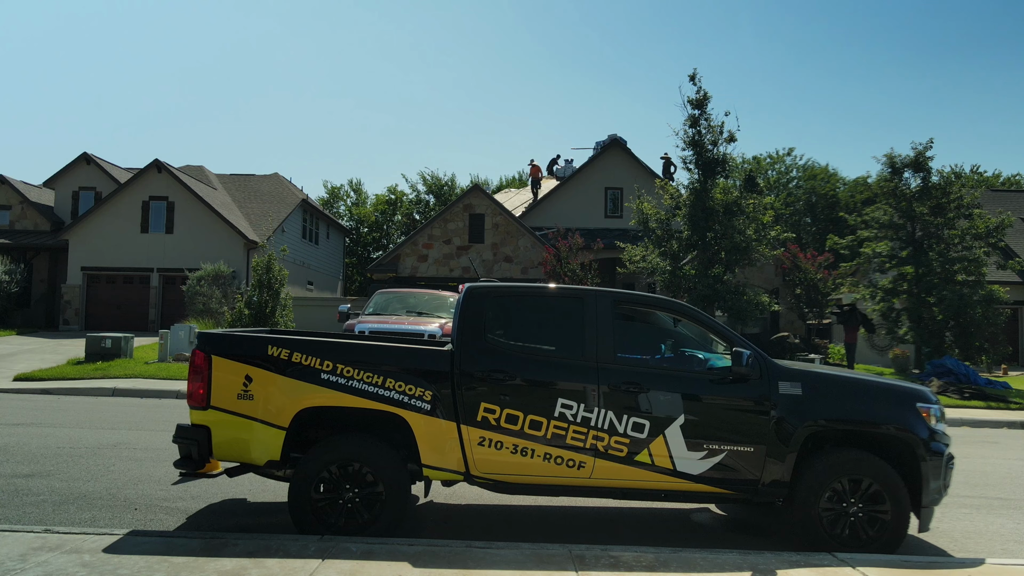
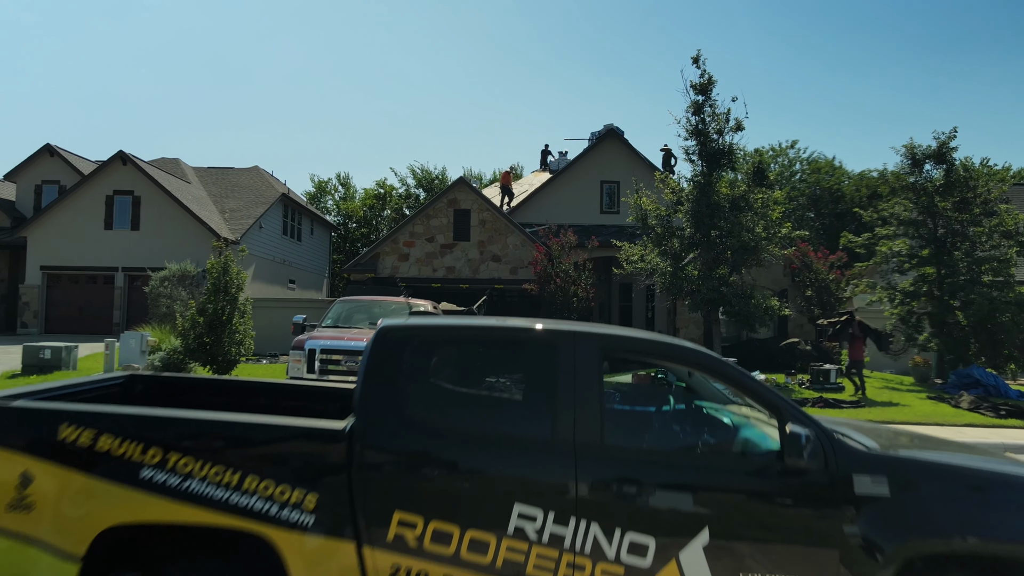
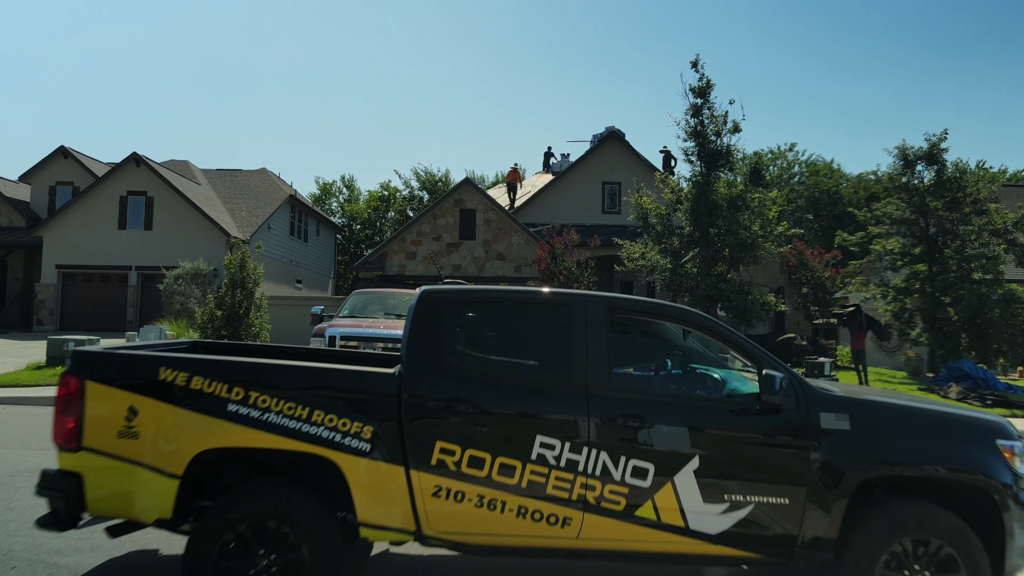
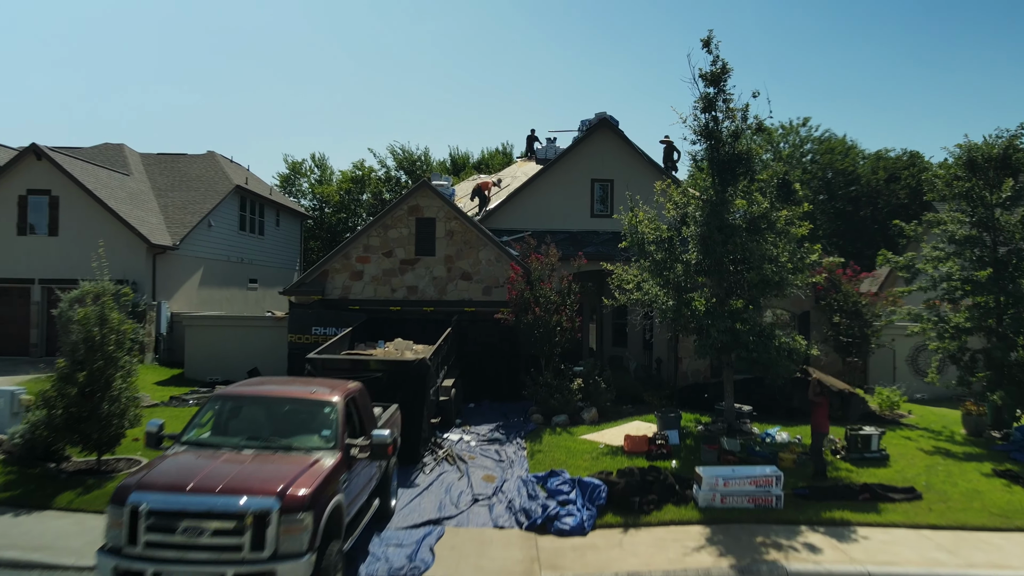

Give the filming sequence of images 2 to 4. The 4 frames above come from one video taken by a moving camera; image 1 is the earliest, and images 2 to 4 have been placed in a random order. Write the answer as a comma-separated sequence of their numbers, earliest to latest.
3, 2, 4
